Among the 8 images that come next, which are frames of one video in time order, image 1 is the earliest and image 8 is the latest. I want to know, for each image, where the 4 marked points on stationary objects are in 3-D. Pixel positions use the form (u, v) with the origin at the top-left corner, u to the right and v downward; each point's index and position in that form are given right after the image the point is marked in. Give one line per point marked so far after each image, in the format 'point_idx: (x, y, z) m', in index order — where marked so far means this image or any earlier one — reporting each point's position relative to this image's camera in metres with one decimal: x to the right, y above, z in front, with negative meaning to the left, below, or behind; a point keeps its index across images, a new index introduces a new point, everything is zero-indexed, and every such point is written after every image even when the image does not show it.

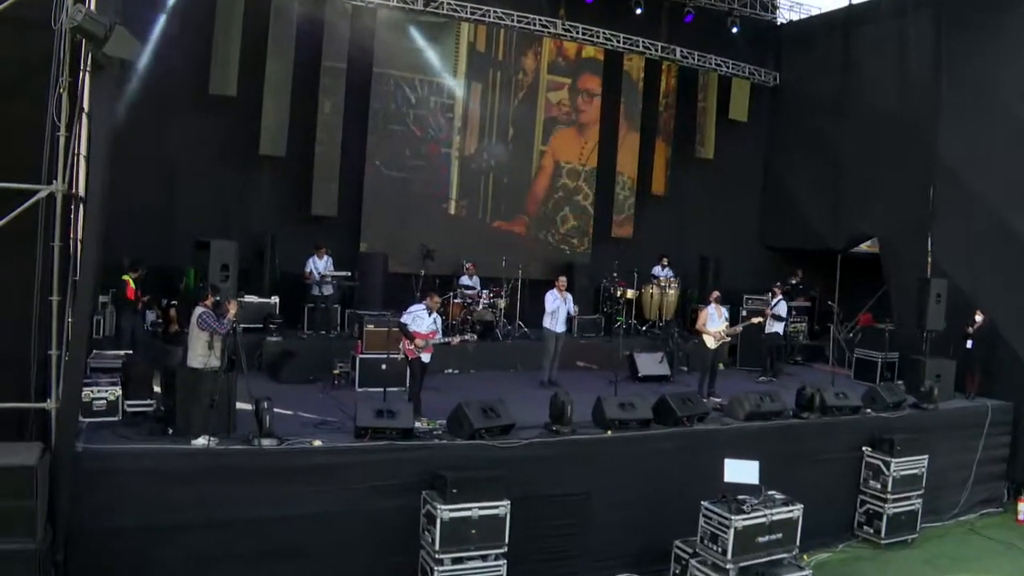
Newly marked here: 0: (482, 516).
0: (-0.2, -1.5, +6.7) m
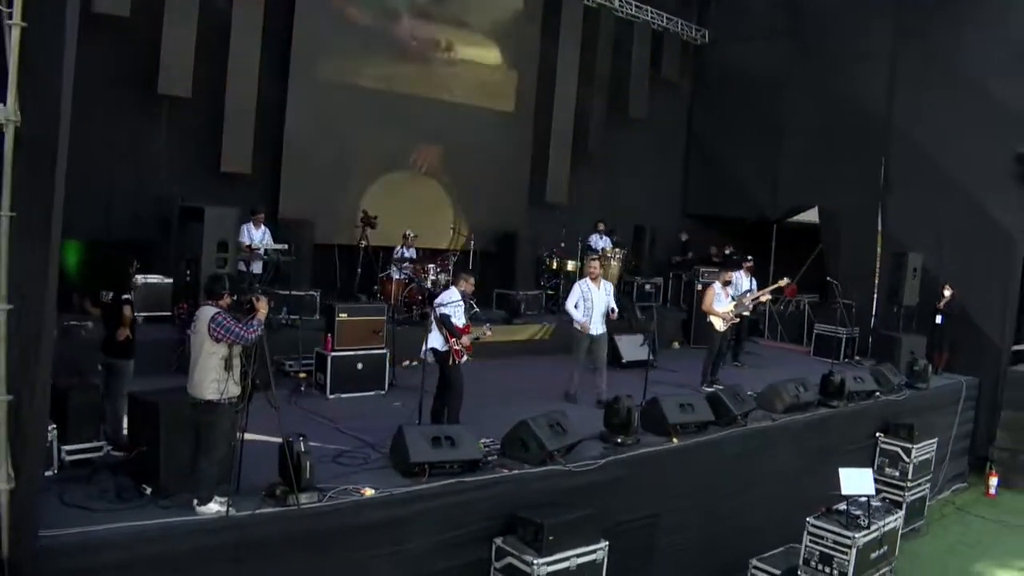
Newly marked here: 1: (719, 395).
0: (+0.3, -1.4, +5.2) m
1: (+1.4, -0.7, +7.0) m
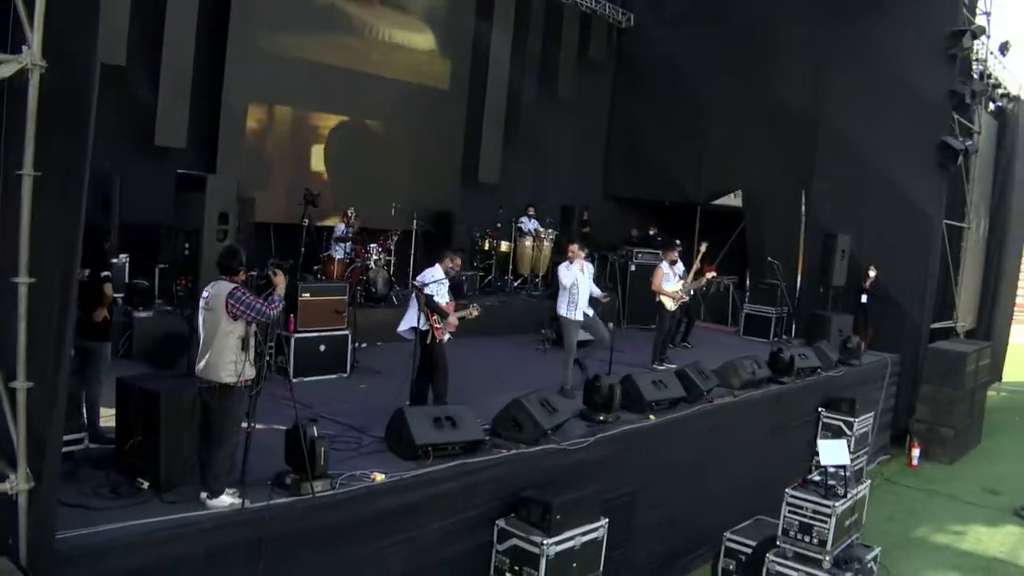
0: (+0.3, -1.2, +5.1) m
1: (+1.2, -0.6, +7.0) m
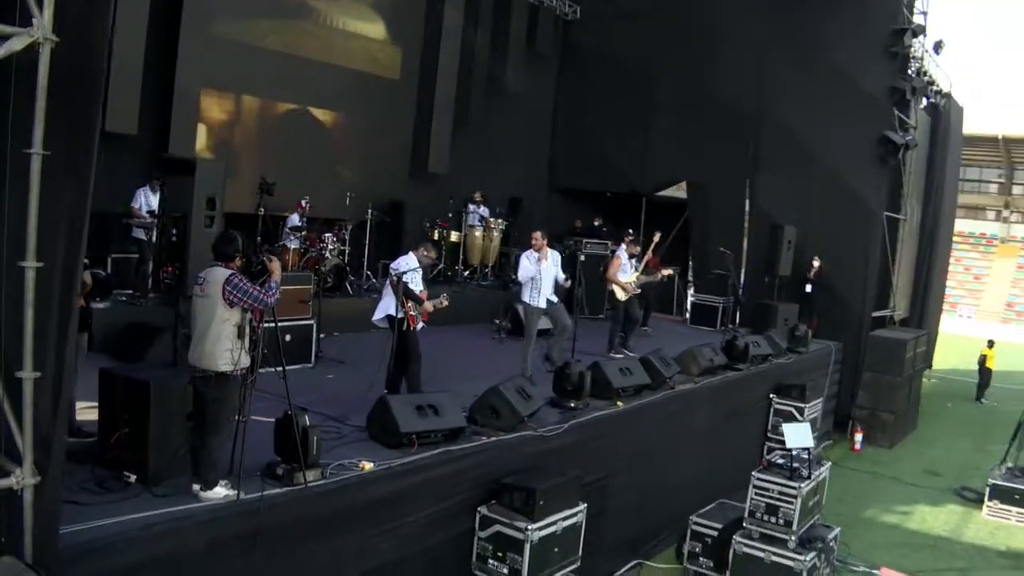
0: (+0.3, -1.2, +5.1) m
1: (+0.9, -0.5, +7.1) m
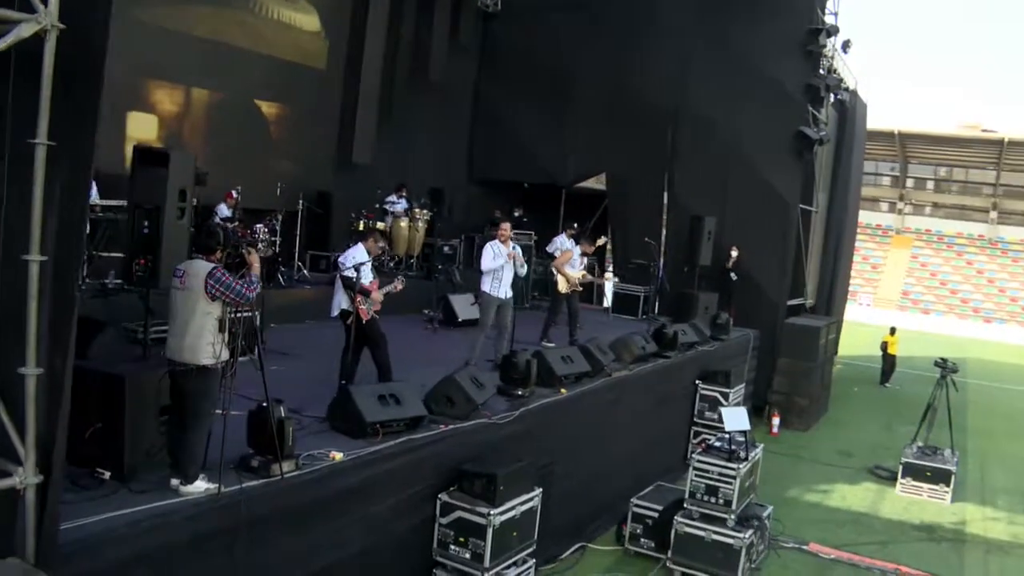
0: (0.0, -1.1, +5.3) m
1: (+0.5, -0.4, +7.3) m
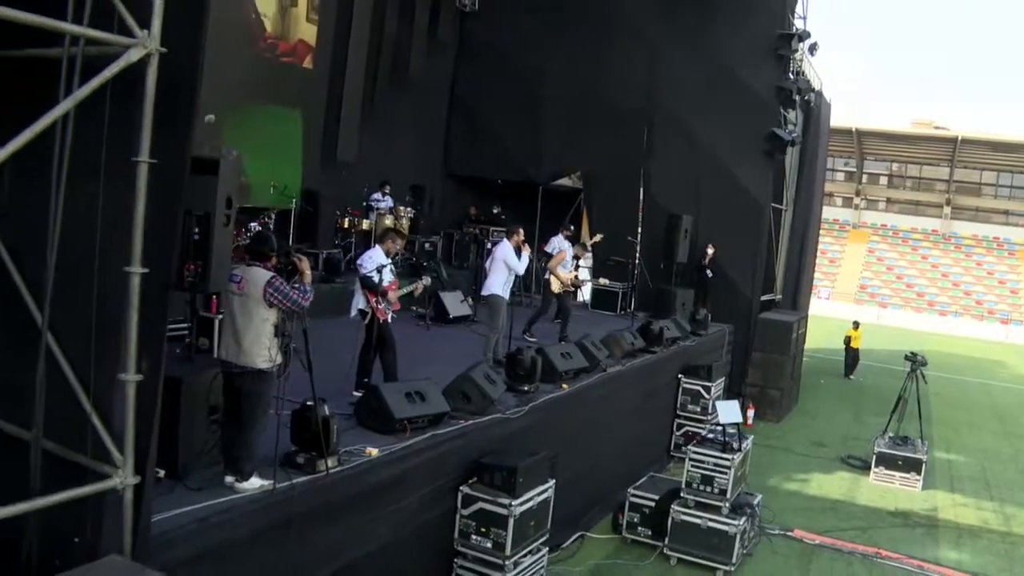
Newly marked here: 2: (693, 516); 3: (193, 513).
0: (+0.1, -1.1, +5.5) m
1: (+0.5, -0.4, +7.5) m
2: (+1.1, -1.4, +6.6) m
3: (-1.2, -0.8, +3.8) m
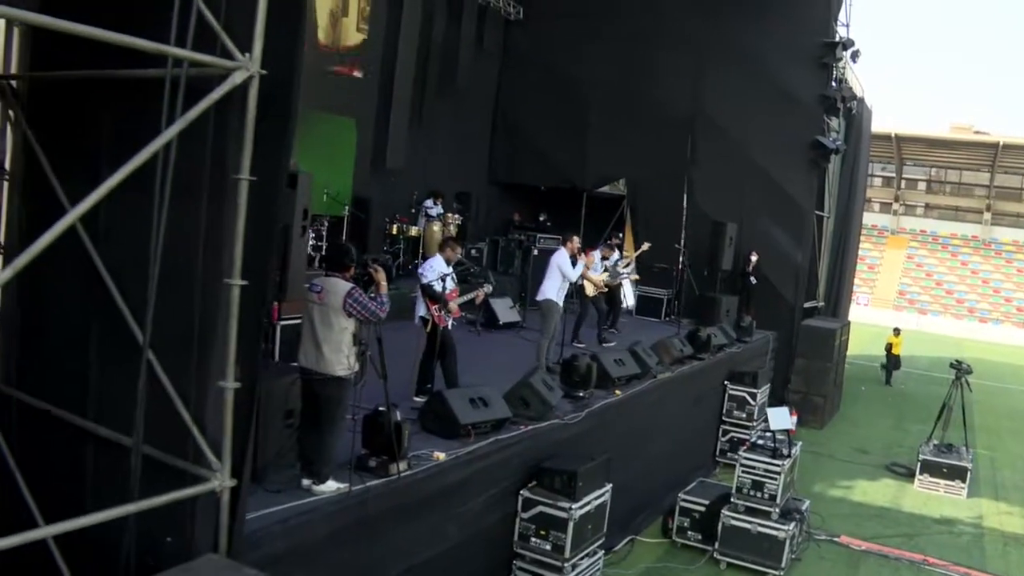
0: (+0.4, -1.2, +5.7) m
1: (+0.9, -0.5, +7.7) m
2: (+1.5, -1.5, +6.7) m
3: (-0.9, -0.8, +3.9) m
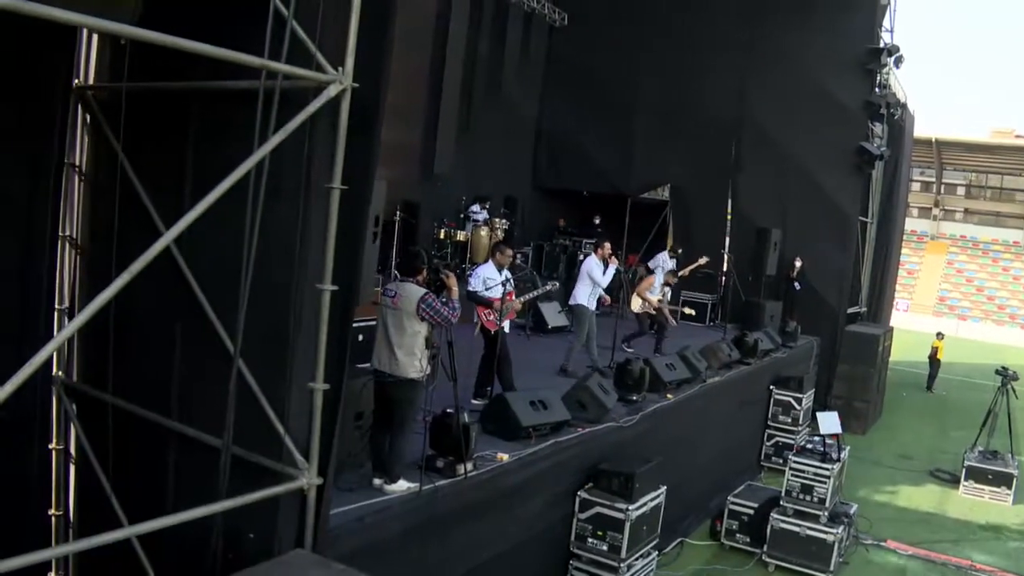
0: (+0.8, -1.2, +5.8) m
1: (+1.3, -0.5, +7.8) m
2: (+1.8, -1.5, +6.8) m
3: (-0.6, -0.9, +4.1) m
